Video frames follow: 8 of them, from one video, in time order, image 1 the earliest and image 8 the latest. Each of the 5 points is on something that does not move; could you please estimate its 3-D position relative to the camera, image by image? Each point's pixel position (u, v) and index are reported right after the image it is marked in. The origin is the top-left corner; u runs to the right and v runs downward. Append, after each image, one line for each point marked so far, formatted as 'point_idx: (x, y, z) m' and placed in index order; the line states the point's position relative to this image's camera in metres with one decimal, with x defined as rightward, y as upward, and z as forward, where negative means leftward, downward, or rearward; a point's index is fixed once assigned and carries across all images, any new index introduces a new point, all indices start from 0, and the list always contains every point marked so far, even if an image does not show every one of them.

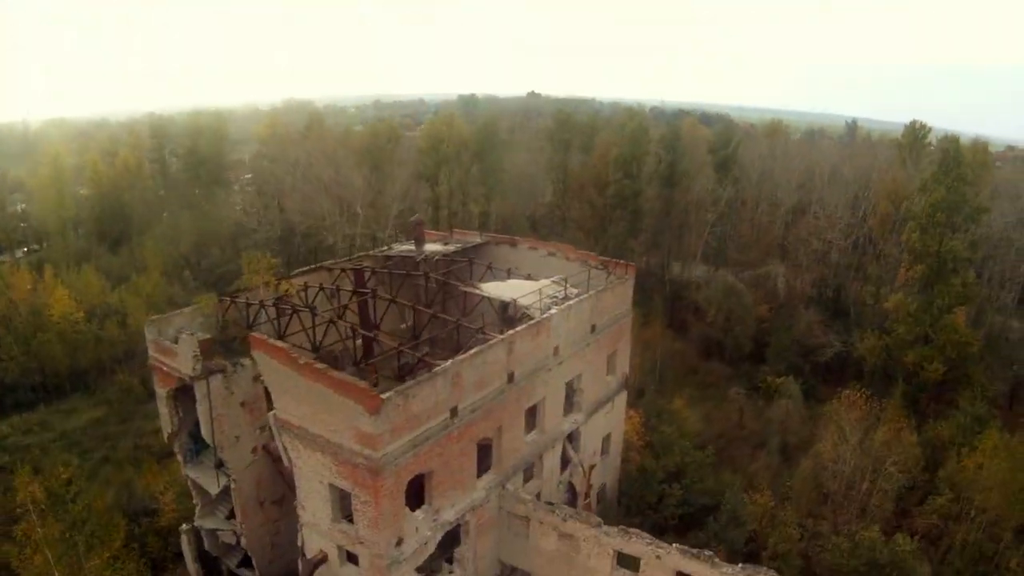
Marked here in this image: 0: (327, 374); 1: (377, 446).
0: (-3.8, -1.8, +13.8) m
1: (-2.7, -3.2, +13.6) m
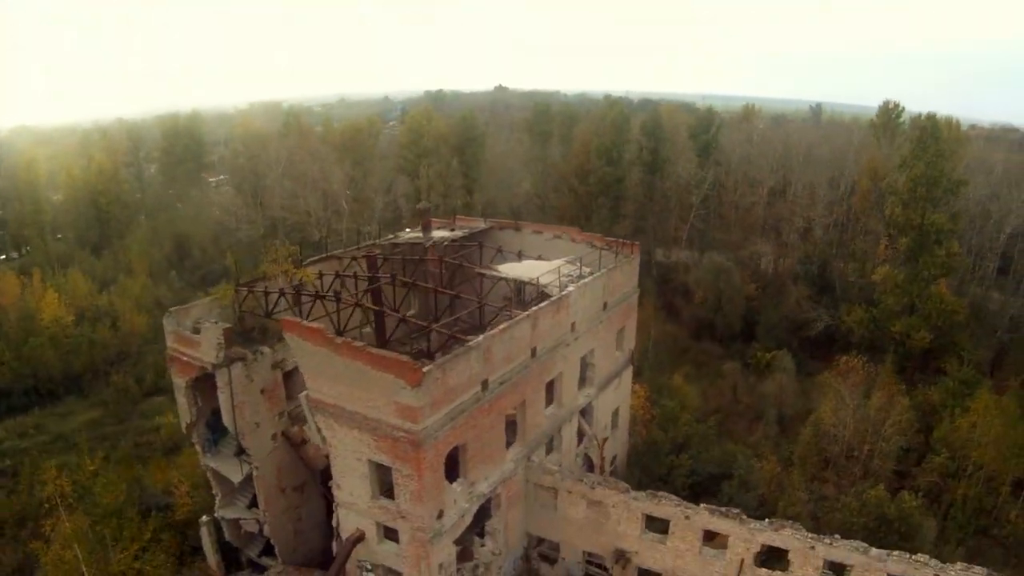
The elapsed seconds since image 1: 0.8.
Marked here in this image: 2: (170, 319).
0: (-3.0, -1.3, +14.0) m
1: (-1.9, -2.7, +13.8) m
2: (-9.8, -0.9, +19.0) m
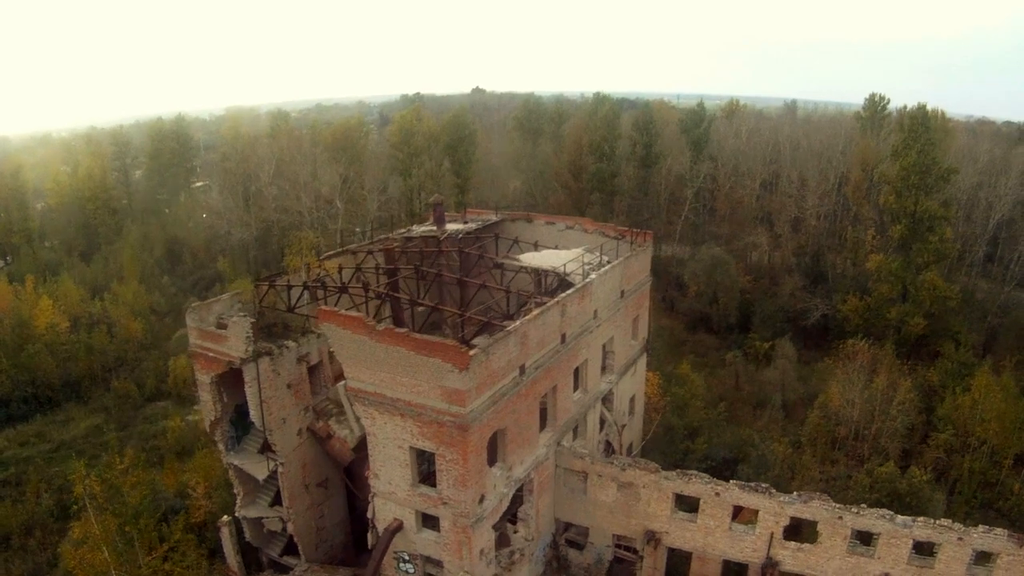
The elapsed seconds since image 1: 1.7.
0: (-2.1, -1.0, +14.1) m
1: (-1.0, -2.4, +13.9) m
2: (-9.1, -0.7, +18.9) m
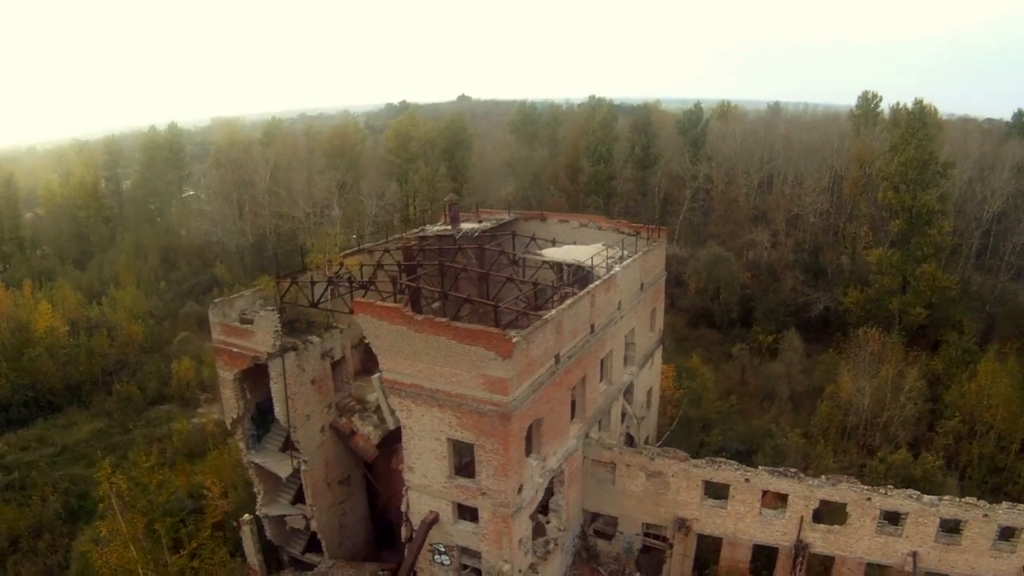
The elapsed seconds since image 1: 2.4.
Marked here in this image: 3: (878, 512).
0: (-1.3, -0.8, +14.0) m
1: (-0.1, -2.1, +13.9) m
2: (-8.3, -0.6, +18.7) m
3: (+9.3, -5.6, +17.0) m
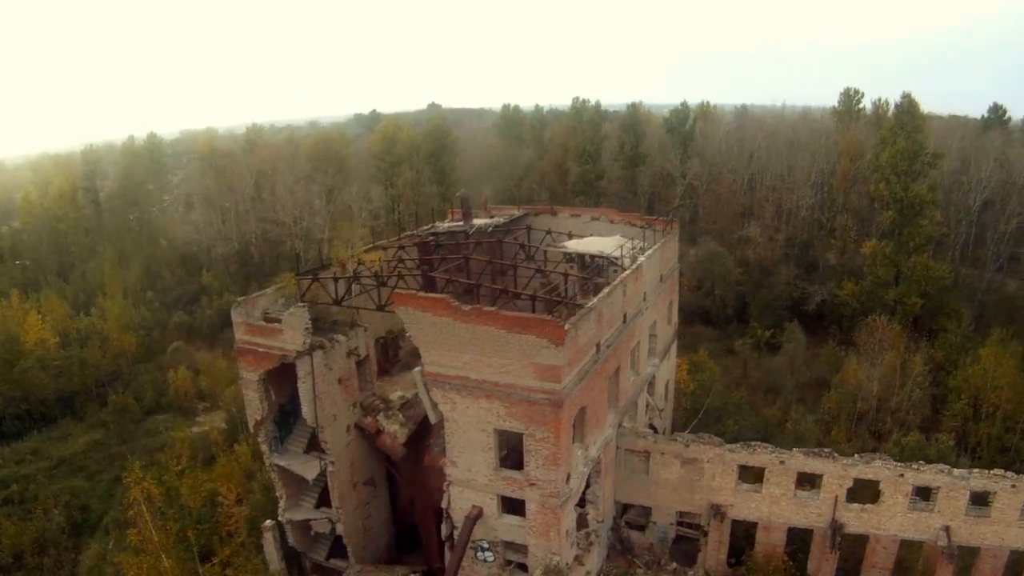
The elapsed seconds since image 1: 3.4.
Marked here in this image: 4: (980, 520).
0: (-0.2, -0.5, +13.8) m
1: (+1.0, -1.8, +13.7) m
2: (-7.5, -0.6, +18.2) m
3: (+10.3, -5.1, +17.1) m
4: (+11.9, -5.9, +16.9) m
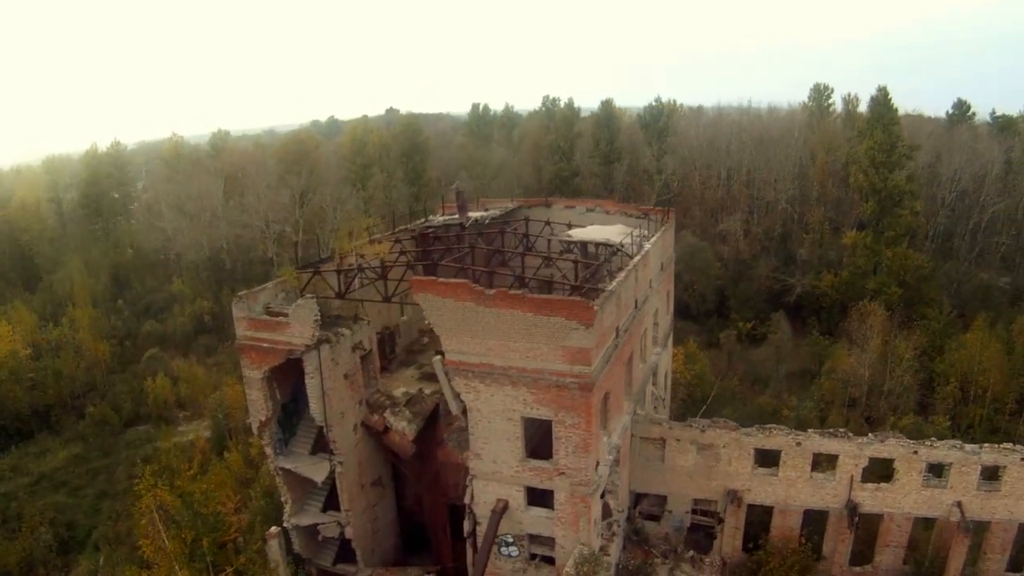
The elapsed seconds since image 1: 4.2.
0: (+0.3, -0.2, +13.5) m
1: (+1.5, -1.5, +13.5) m
2: (-7.1, -0.5, +17.6) m
3: (+10.8, -4.6, +17.3) m
4: (+12.4, -5.3, +17.2) m
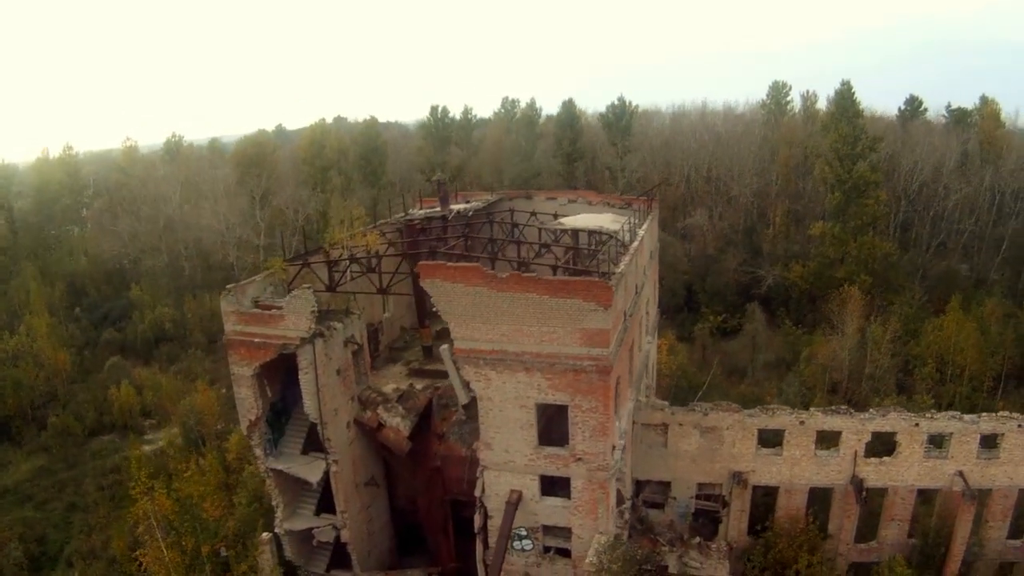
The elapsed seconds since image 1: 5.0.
0: (+0.6, +0.2, +13.1) m
1: (+1.9, -1.0, +13.1) m
2: (-7.1, -0.3, +16.7) m
3: (+10.9, -3.9, +17.5) m
4: (+12.6, -4.6, +17.4) m
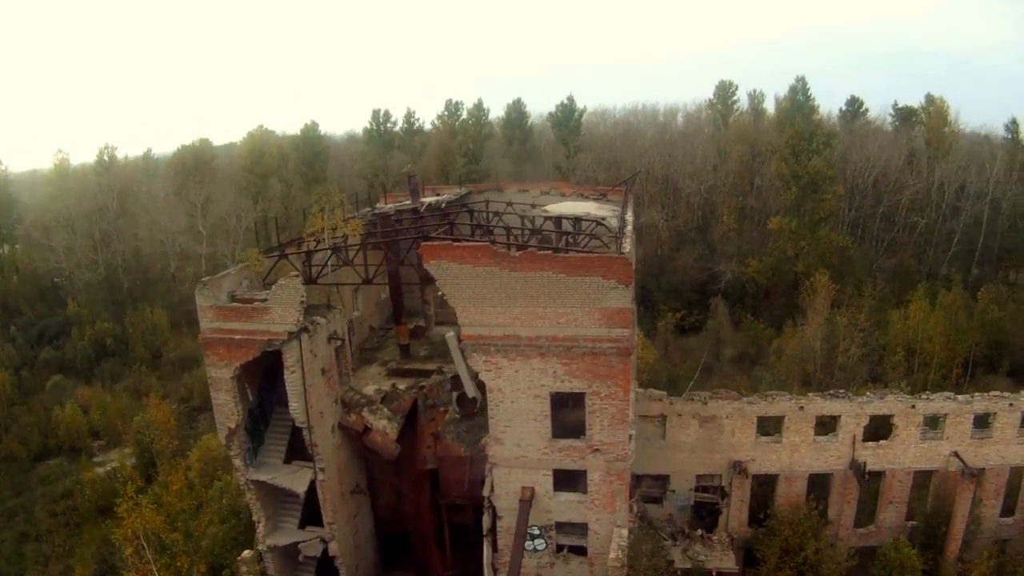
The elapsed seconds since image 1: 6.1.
0: (+0.9, +0.5, +12.5) m
1: (+2.2, -0.7, +12.6) m
2: (-7.0, -0.2, +15.4) m
3: (+10.9, -3.4, +17.7) m
4: (+12.6, -4.1, +17.7) m
